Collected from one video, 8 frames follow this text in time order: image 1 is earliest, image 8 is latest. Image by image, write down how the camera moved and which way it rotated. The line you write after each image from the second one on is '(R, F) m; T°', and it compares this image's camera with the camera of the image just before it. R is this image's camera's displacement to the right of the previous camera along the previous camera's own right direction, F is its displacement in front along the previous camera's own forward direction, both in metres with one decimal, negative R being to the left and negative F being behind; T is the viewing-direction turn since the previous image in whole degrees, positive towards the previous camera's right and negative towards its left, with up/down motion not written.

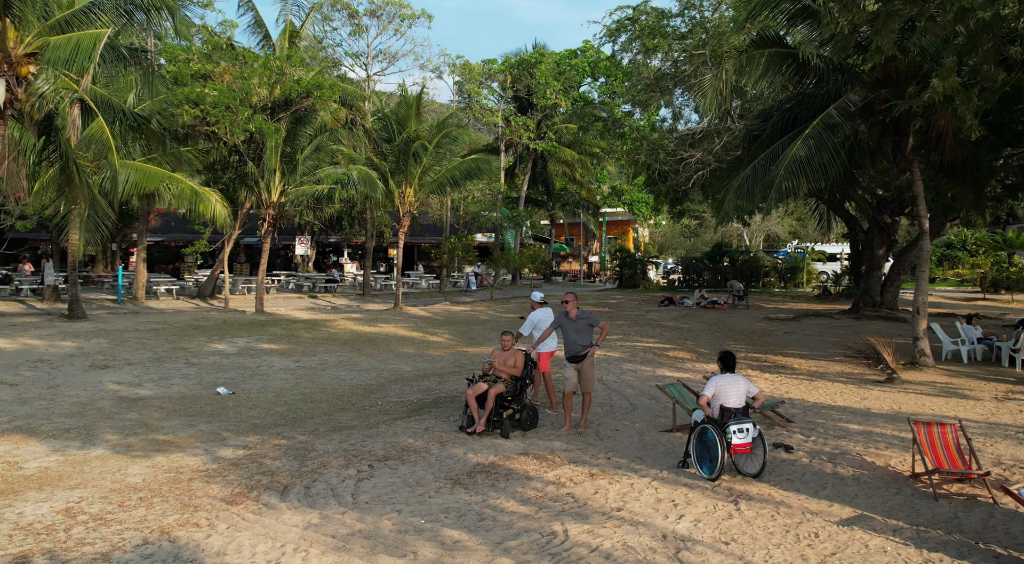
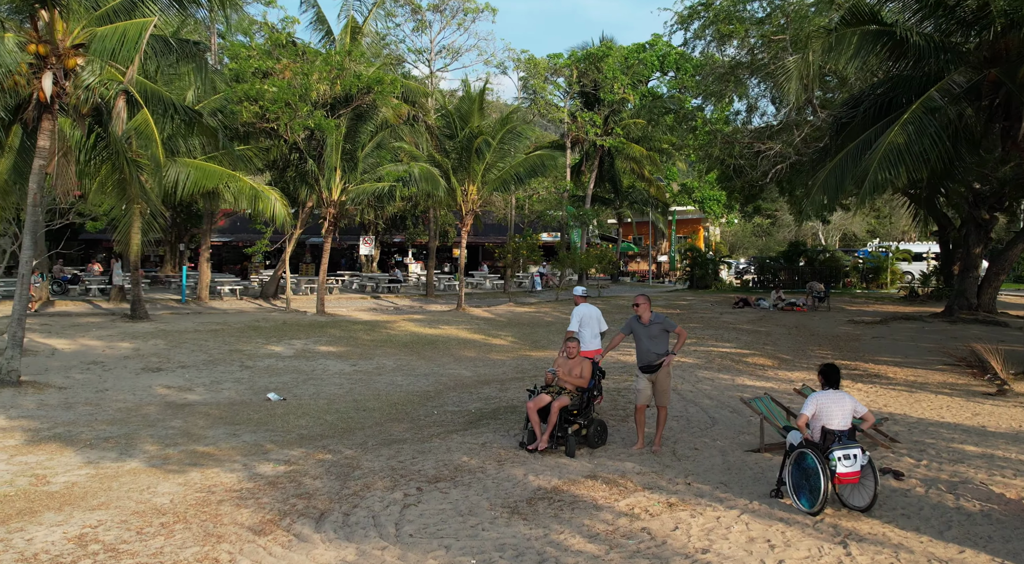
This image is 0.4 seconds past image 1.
(0.0, +0.9) m; -5°
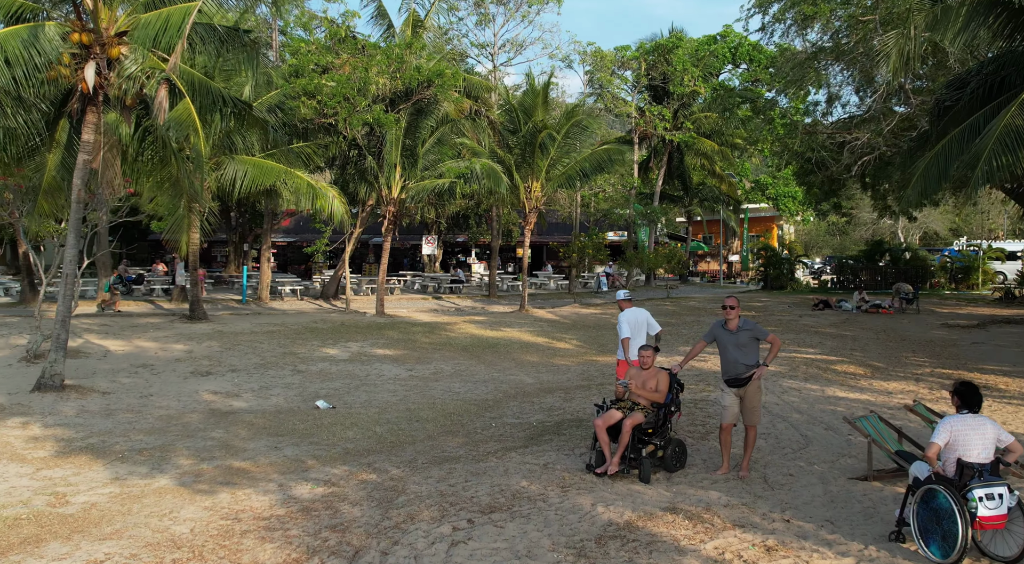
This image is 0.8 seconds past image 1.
(0.0, +0.9) m; -5°
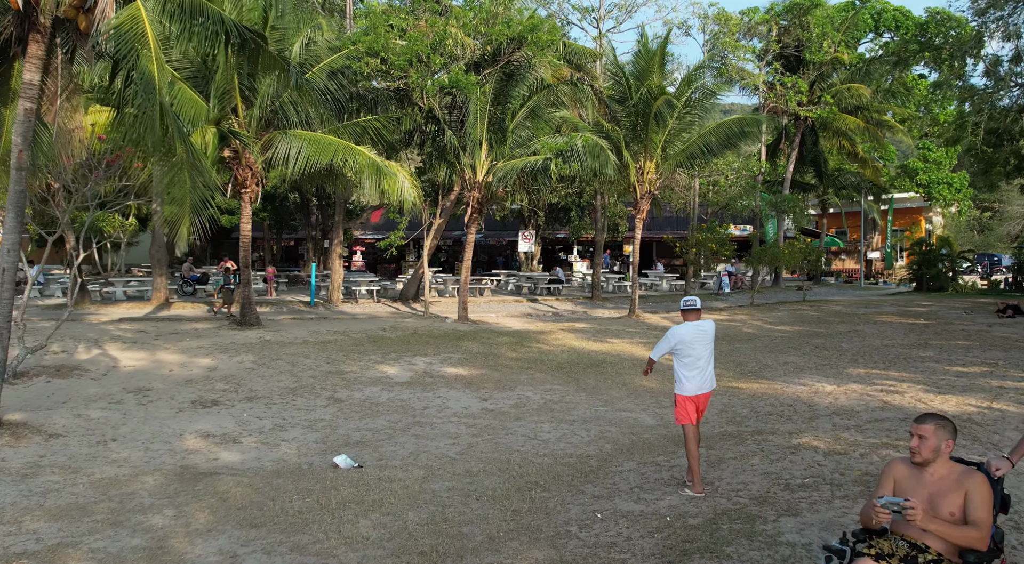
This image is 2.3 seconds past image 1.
(-0.1, +3.5) m; -8°
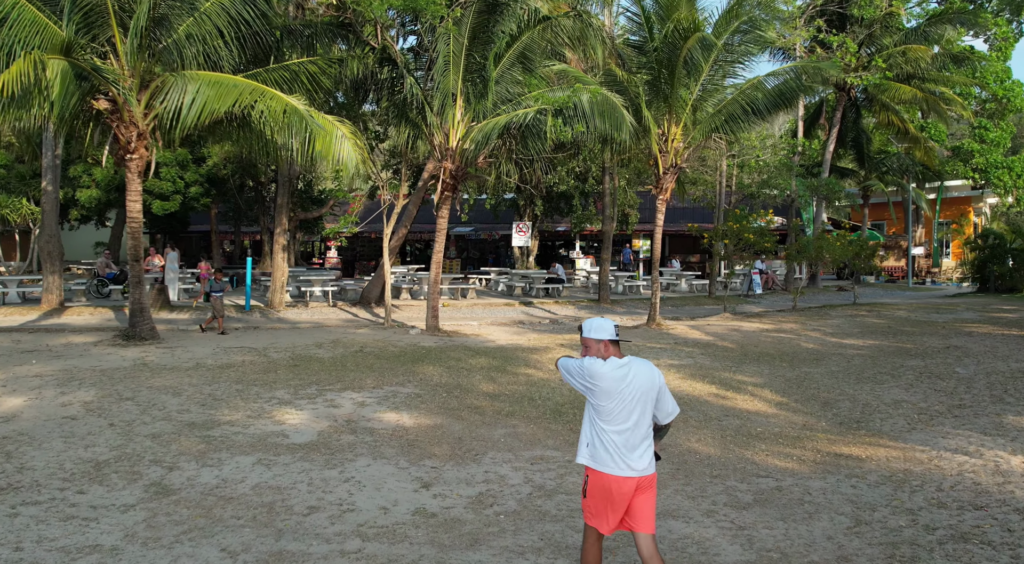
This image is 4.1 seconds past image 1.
(+0.3, +4.1) m; 0°
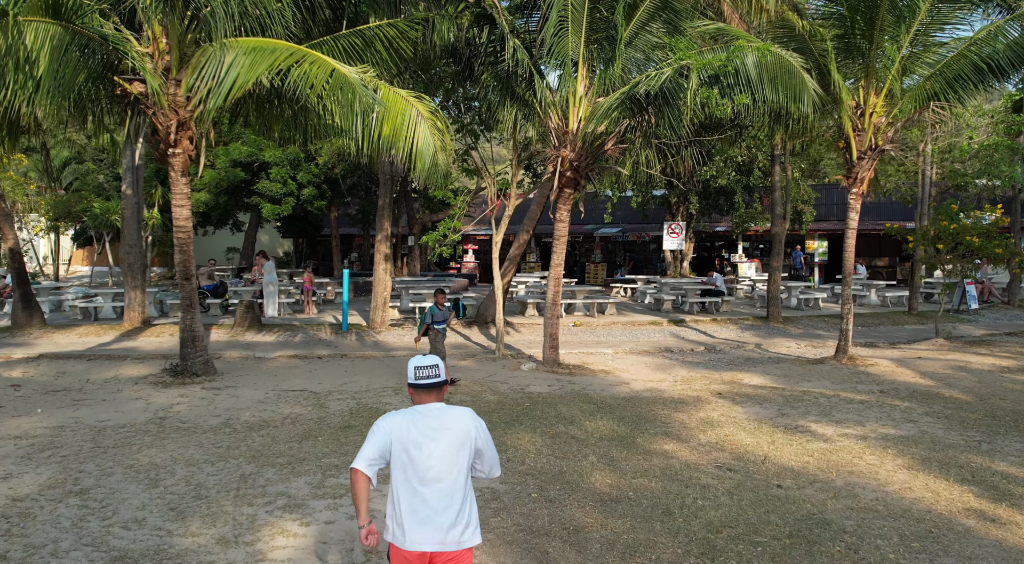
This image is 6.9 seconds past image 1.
(+0.2, +3.0) m; -12°
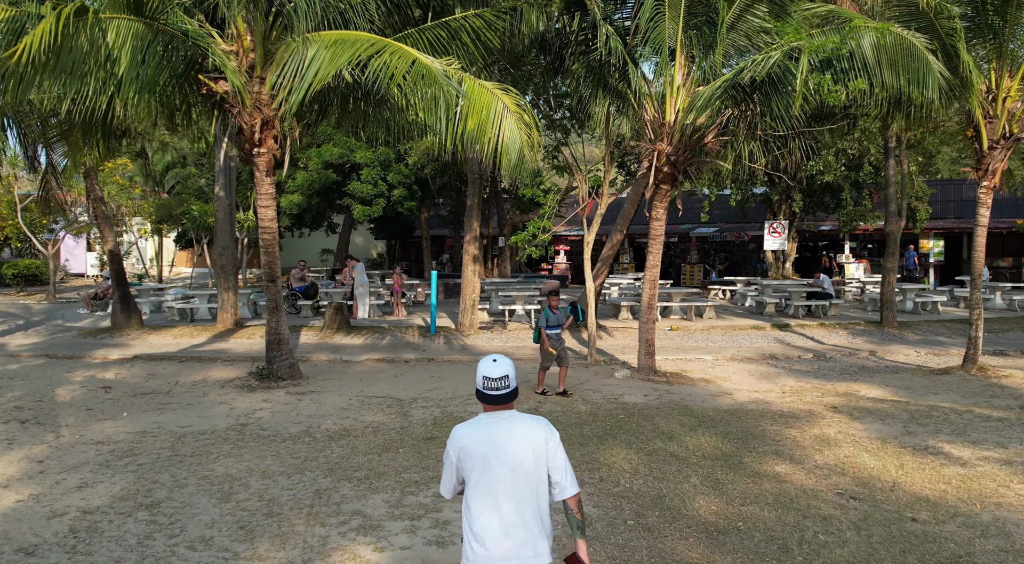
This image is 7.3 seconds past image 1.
(0.0, +0.6) m; -7°
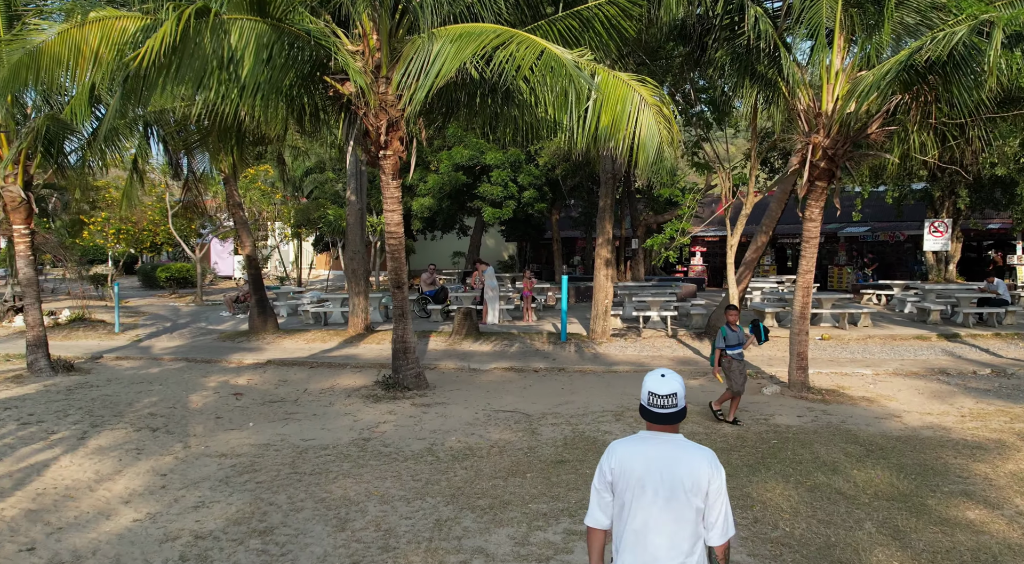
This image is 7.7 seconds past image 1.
(-0.1, +0.6) m; -10°
